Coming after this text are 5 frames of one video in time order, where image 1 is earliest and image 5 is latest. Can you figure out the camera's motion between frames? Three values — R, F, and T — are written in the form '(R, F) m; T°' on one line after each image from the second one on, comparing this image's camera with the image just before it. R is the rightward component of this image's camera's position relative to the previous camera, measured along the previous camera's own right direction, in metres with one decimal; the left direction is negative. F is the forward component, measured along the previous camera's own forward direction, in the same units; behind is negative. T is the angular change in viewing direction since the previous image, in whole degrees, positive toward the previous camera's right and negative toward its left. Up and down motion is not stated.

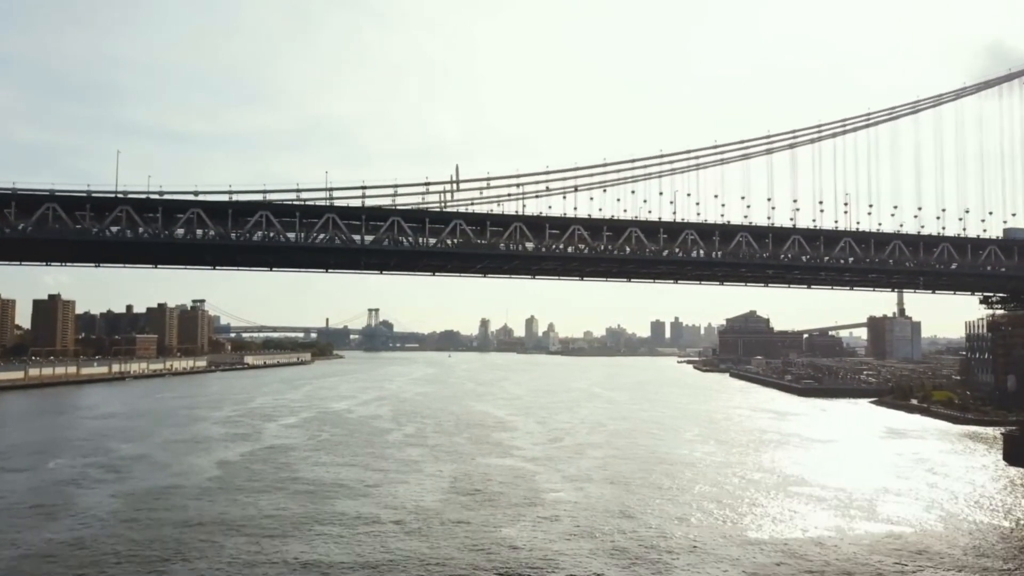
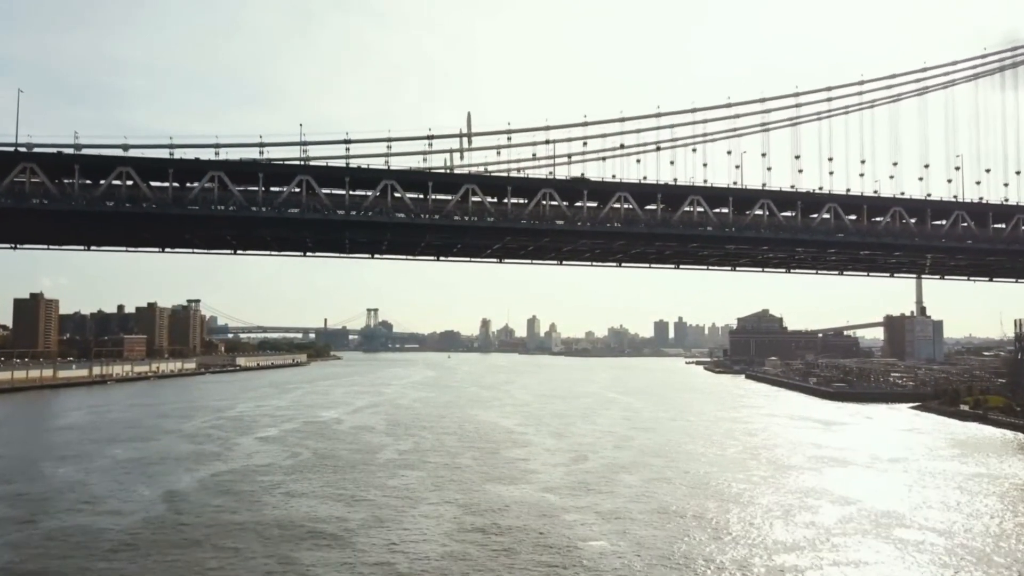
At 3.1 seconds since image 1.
(-0.3, +2.8) m; 0°
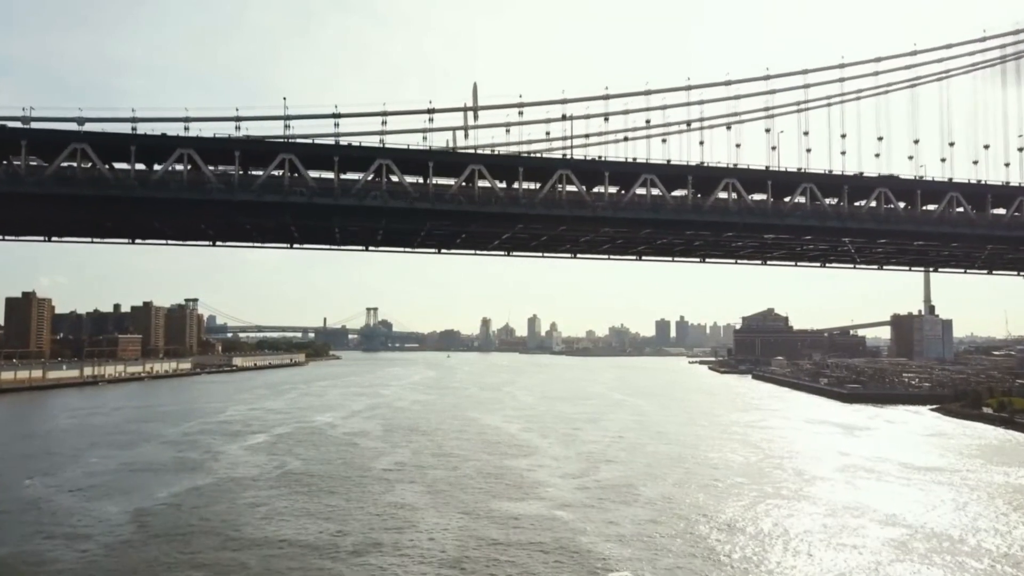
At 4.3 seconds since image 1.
(-0.1, +1.1) m; 0°
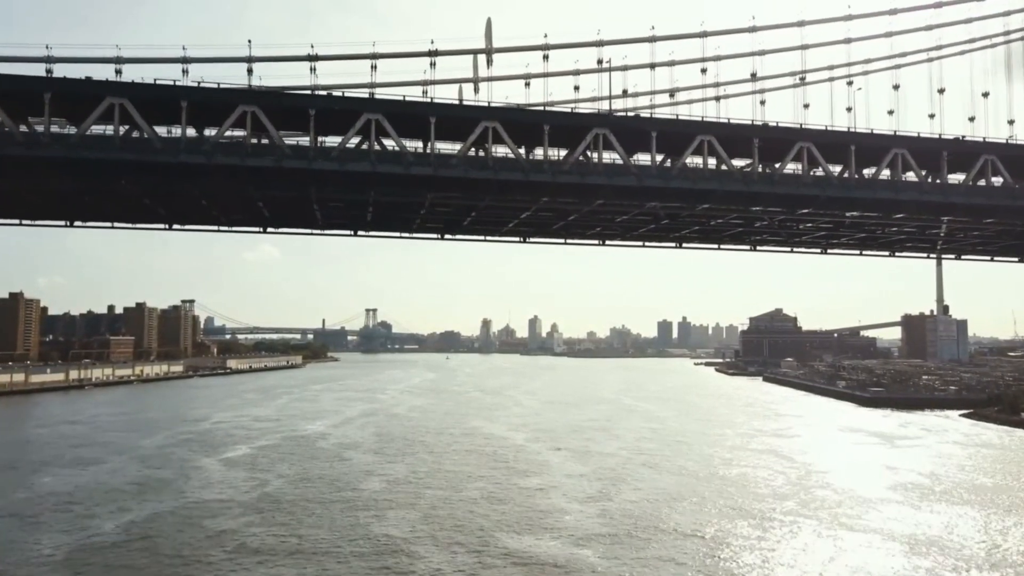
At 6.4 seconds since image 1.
(-0.2, +1.7) m; 0°
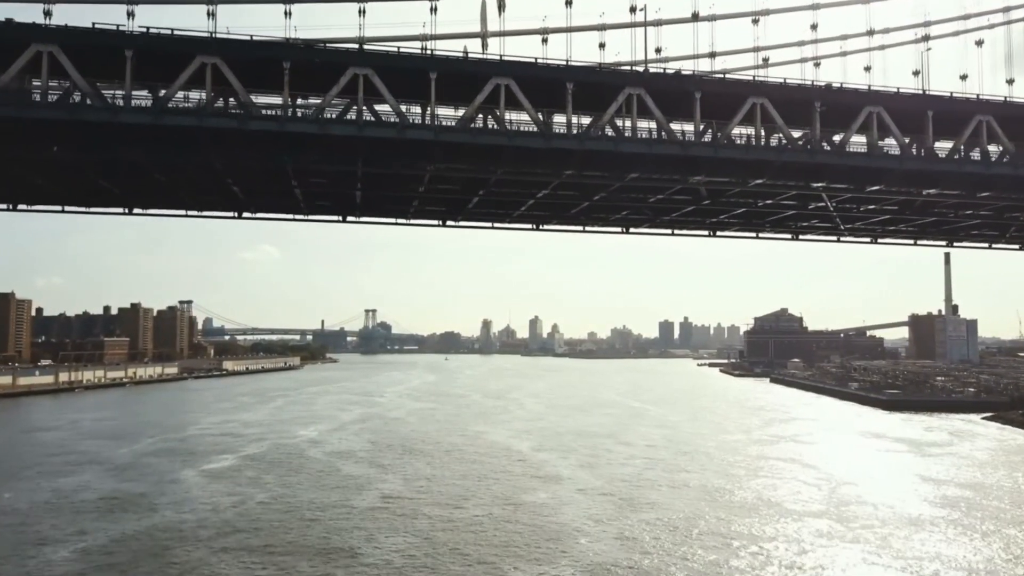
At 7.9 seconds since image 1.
(-0.1, +1.1) m; 0°
